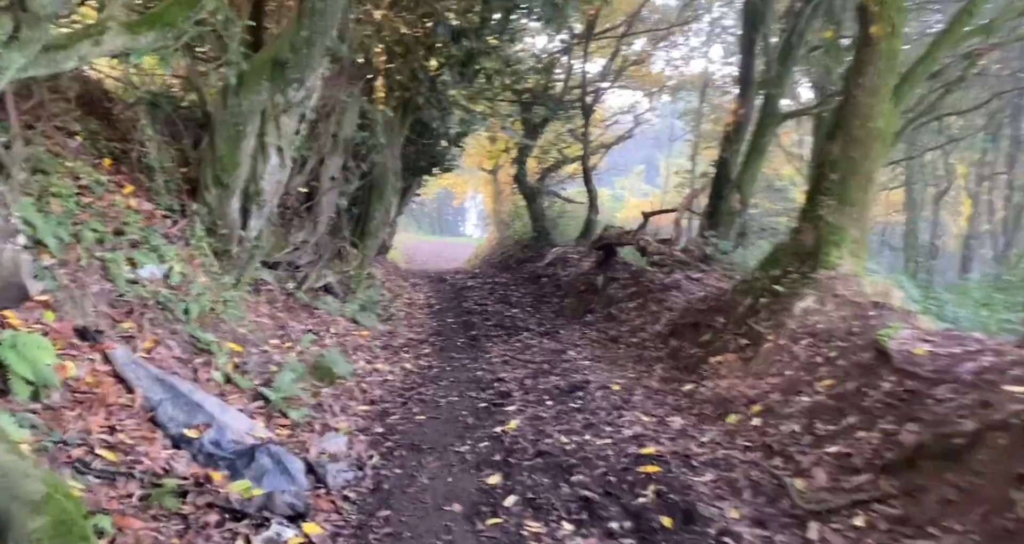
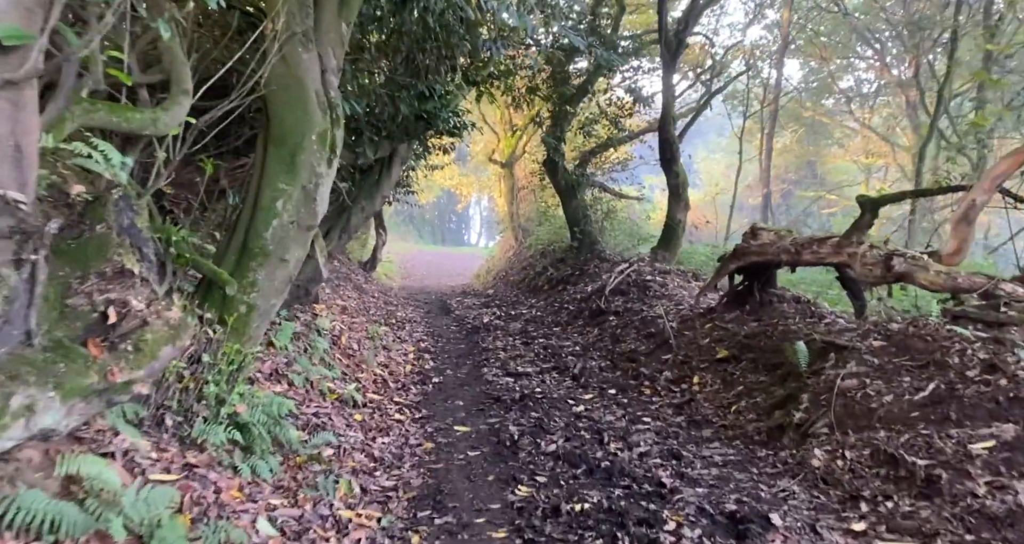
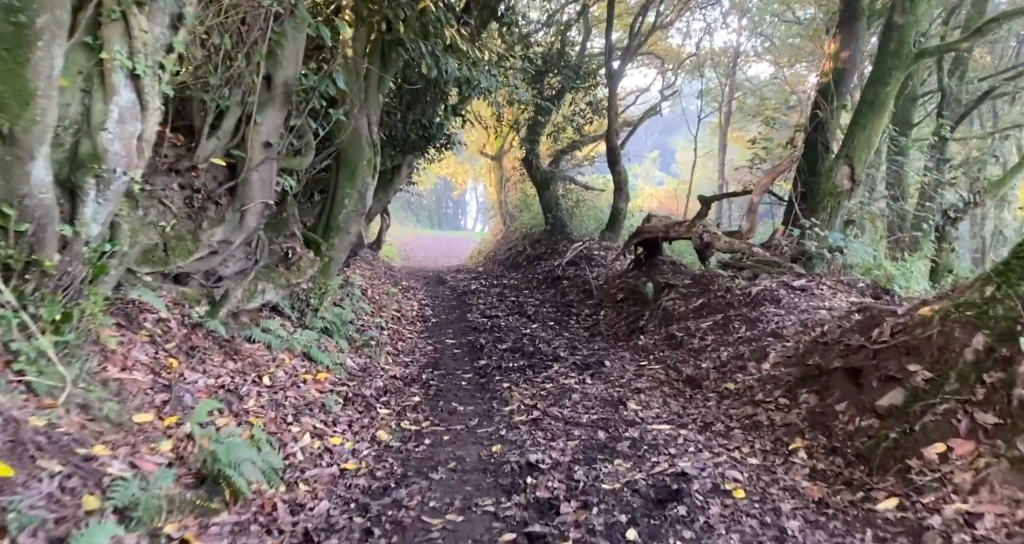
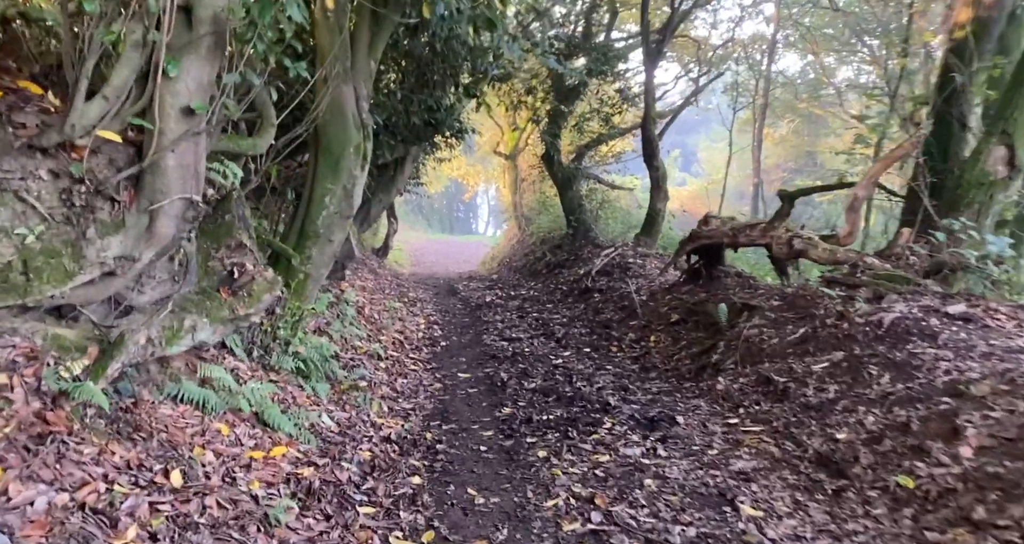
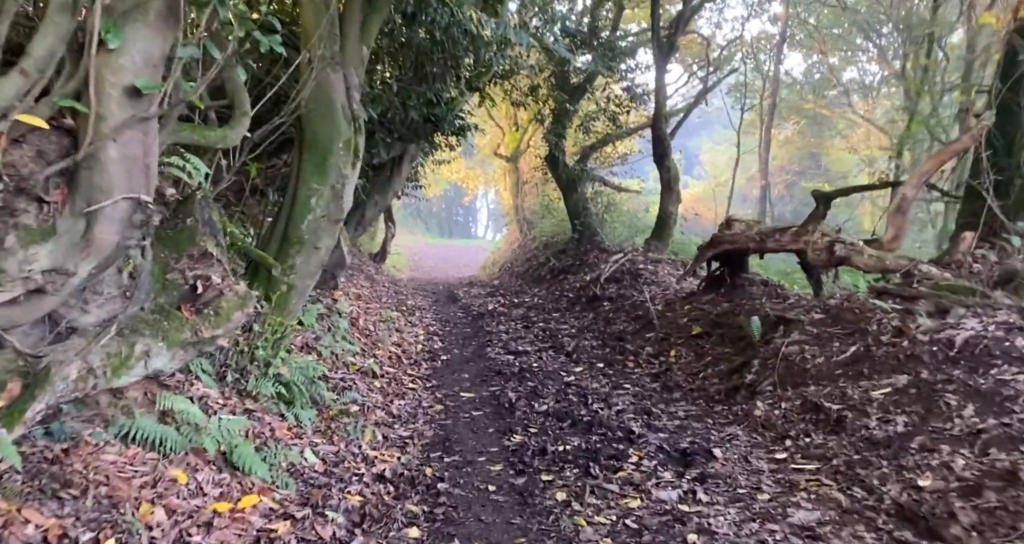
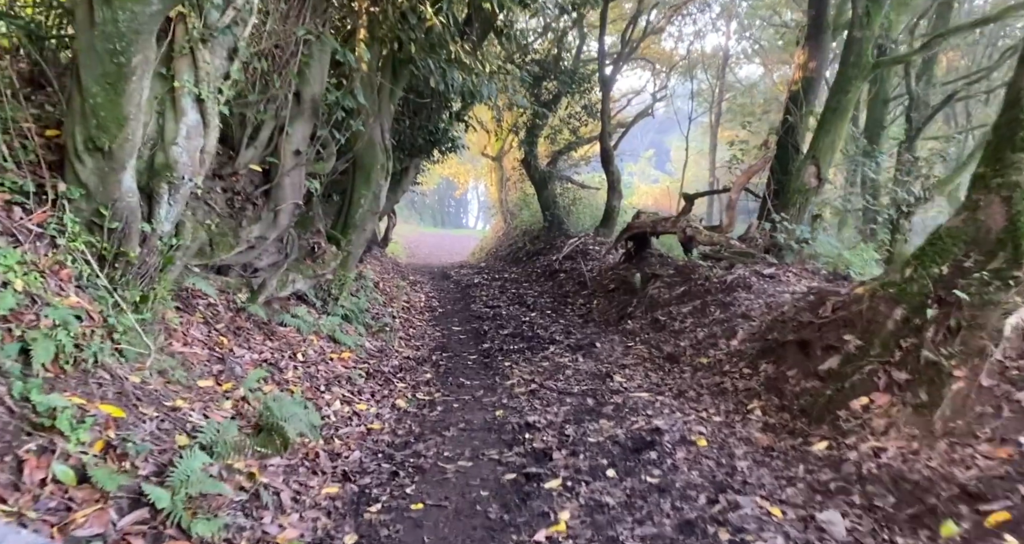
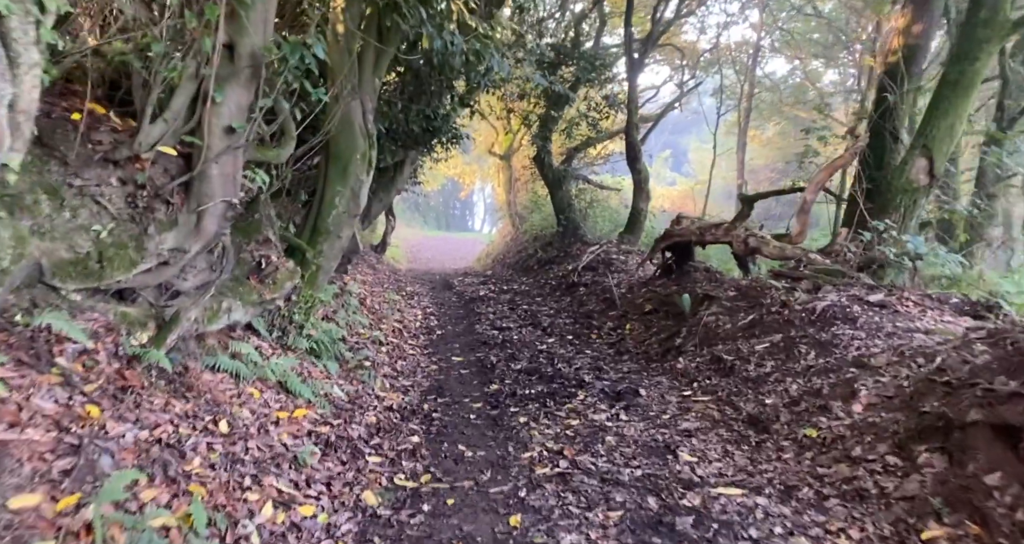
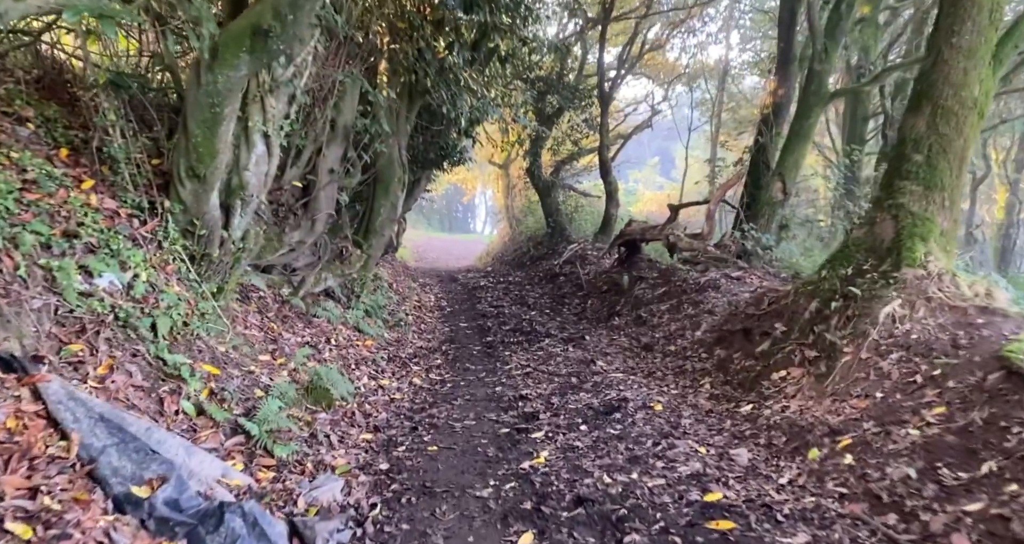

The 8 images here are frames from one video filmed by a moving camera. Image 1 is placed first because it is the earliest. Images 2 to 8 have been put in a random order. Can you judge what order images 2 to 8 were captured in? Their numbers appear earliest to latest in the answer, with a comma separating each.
8, 6, 3, 7, 4, 5, 2
